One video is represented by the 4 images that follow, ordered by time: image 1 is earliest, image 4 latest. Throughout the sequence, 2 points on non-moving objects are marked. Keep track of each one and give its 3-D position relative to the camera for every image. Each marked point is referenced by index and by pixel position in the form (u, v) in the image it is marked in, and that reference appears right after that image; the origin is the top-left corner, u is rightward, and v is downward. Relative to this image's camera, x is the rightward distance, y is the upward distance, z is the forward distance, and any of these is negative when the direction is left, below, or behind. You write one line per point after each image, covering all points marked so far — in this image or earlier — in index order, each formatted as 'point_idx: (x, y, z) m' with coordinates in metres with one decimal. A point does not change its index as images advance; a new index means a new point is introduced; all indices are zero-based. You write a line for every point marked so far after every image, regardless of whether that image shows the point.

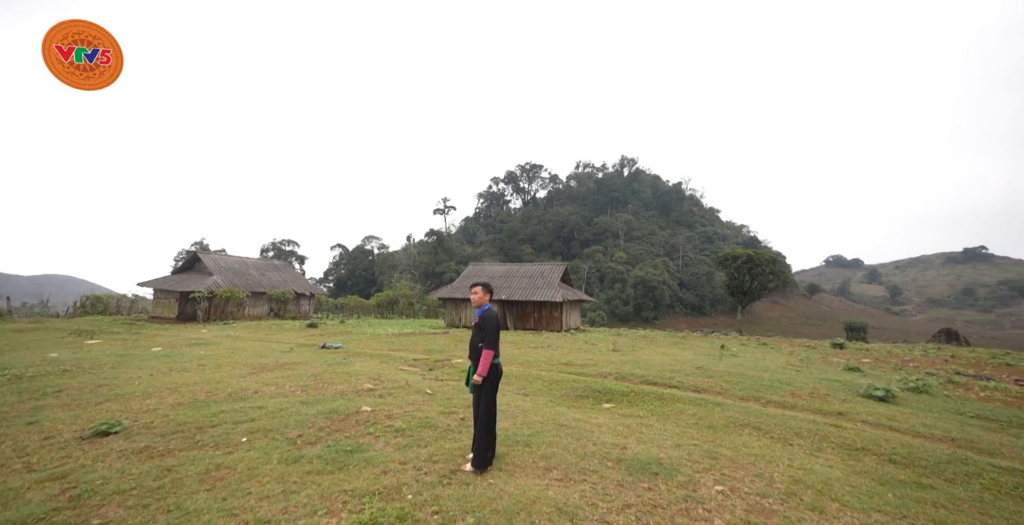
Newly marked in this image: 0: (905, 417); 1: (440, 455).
0: (+7.0, -2.6, +8.3) m
1: (-0.8, -2.0, +5.1) m
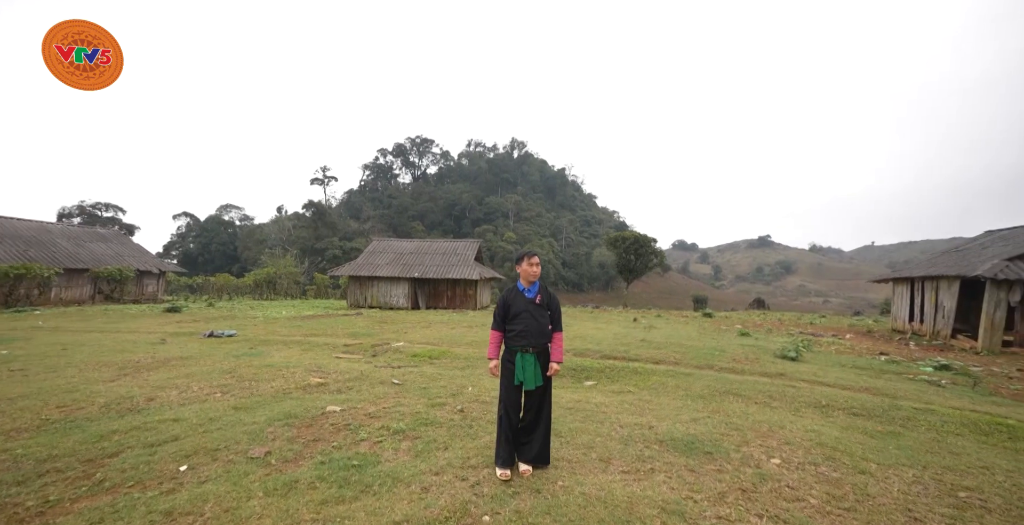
0: (+6.2, -2.2, +9.5) m
1: (-0.3, -1.7, +4.1) m
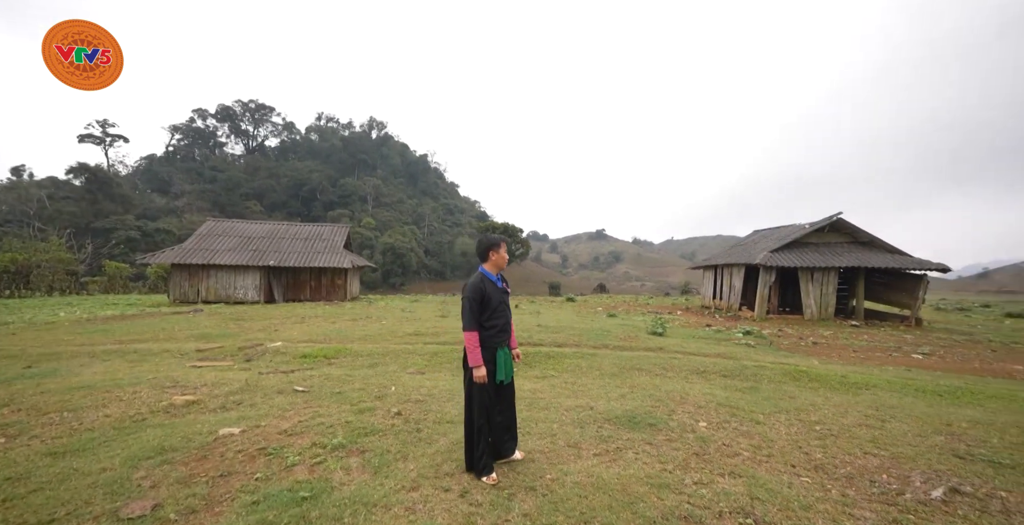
0: (+4.0, -1.8, +10.8) m
1: (-0.5, -1.5, +3.7) m
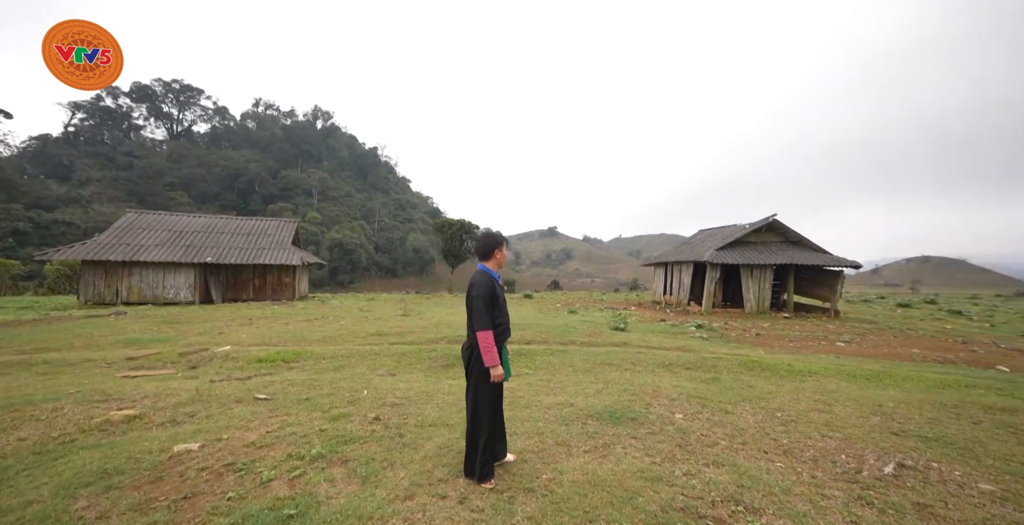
0: (+3.2, -1.8, +11.0) m
1: (-0.6, -1.5, +3.5) m
